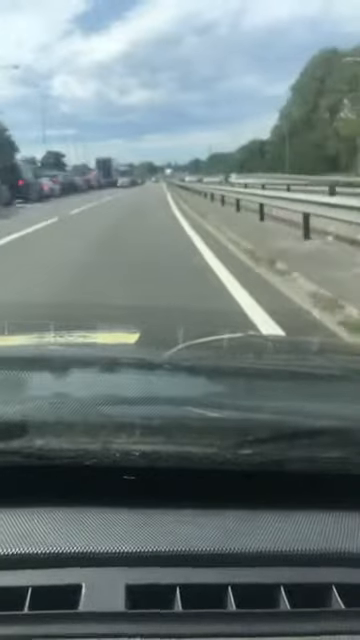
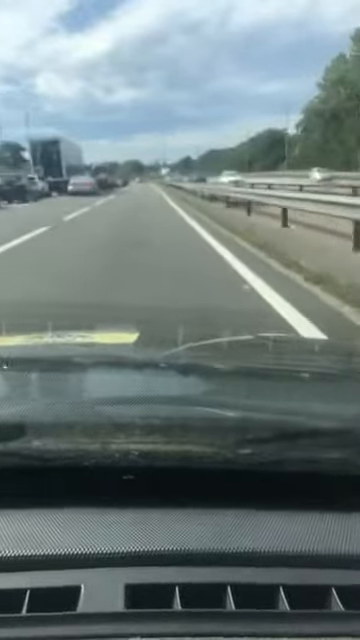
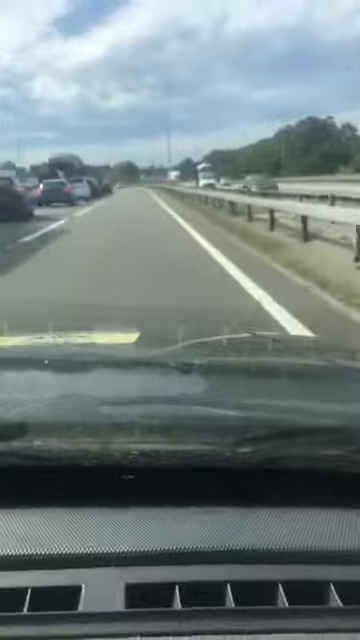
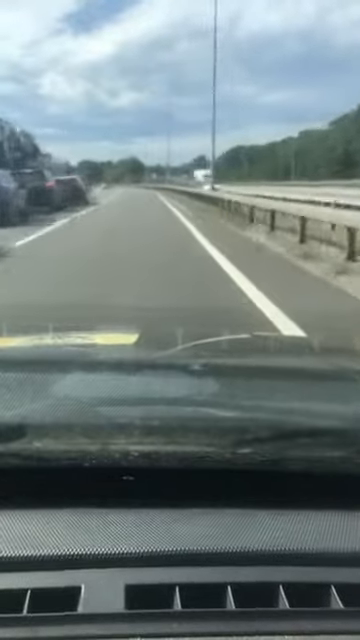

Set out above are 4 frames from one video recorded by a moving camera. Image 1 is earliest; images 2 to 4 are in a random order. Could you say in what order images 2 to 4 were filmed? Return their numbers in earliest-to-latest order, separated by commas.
2, 3, 4
